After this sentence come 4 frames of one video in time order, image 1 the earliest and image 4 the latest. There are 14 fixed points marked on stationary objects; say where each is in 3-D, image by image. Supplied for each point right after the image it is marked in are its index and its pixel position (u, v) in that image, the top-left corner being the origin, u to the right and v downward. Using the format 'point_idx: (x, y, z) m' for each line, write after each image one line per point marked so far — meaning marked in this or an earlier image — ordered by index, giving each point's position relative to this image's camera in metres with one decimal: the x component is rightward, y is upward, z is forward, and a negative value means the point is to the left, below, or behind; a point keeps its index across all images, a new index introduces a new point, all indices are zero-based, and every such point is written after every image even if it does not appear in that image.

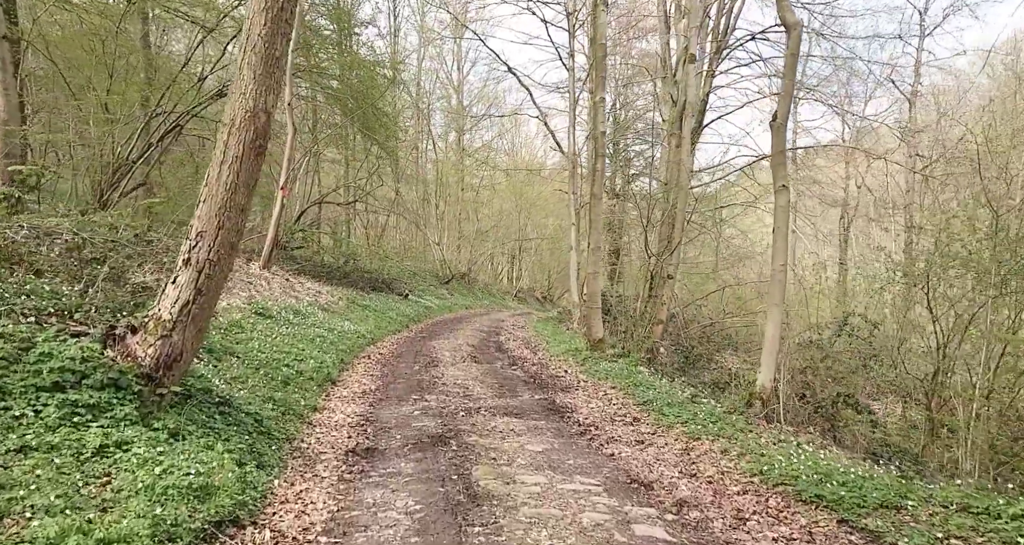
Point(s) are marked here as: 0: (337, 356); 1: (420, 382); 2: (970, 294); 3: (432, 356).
0: (-3.3, -1.6, +15.3) m
1: (-1.6, -1.9, +14.3) m
2: (+8.3, -0.4, +15.0) m
3: (-1.8, -1.9, +18.3) m
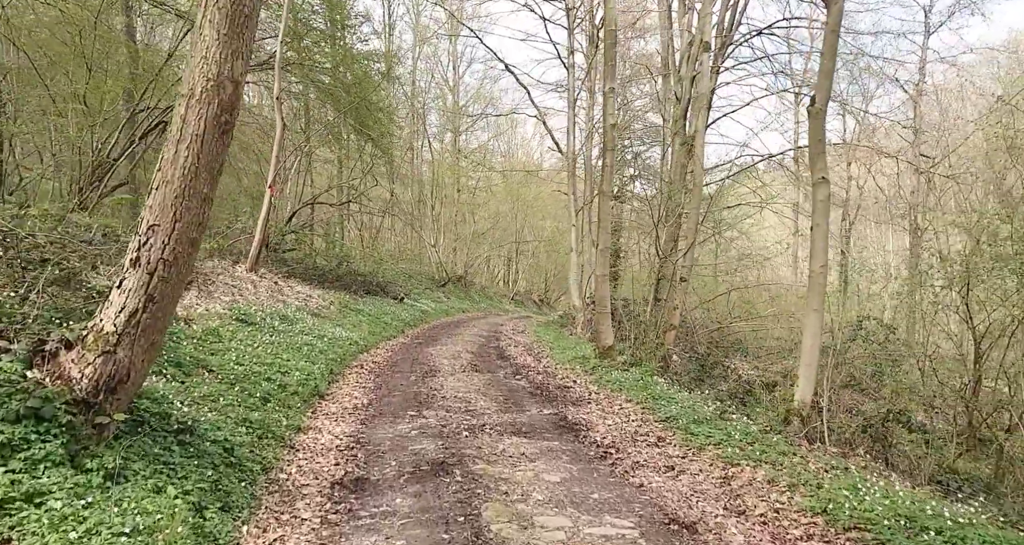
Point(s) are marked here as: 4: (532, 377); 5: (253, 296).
0: (-3.2, -1.6, +14.0) m
1: (-1.5, -1.9, +13.1) m
2: (+8.4, -0.4, +13.8) m
3: (-1.7, -1.9, +17.0) m
4: (+0.4, -2.0, +16.0) m
5: (-5.7, -0.5, +18.2) m
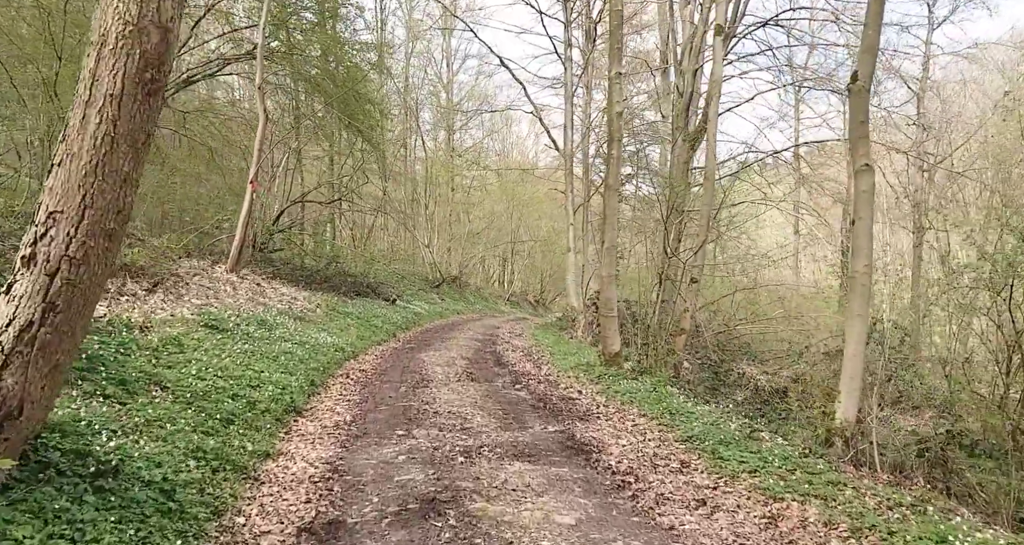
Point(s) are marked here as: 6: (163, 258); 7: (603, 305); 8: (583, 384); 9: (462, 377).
0: (-3.2, -1.6, +12.7) m
1: (-1.5, -2.0, +11.8) m
2: (+8.4, -0.4, +12.5) m
3: (-1.7, -1.9, +15.7) m
4: (+0.4, -2.0, +14.7) m
5: (-5.8, -0.6, +16.9) m
6: (-7.6, +0.3, +17.9) m
7: (+1.8, -0.6, +16.2) m
8: (+1.3, -2.0, +14.7) m
9: (-0.9, -2.0, +15.5) m
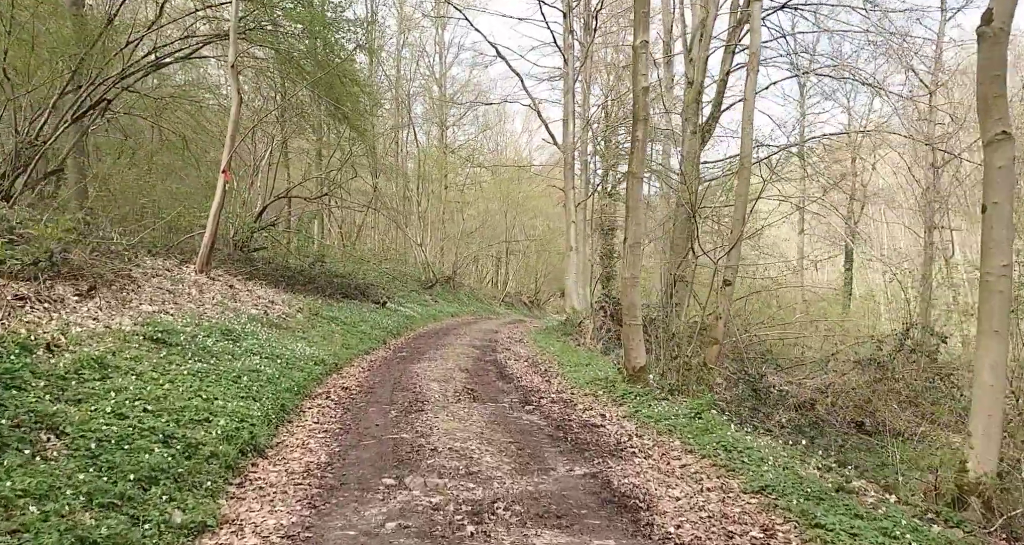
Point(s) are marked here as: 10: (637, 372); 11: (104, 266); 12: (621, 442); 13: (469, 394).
0: (-3.0, -1.6, +10.4) m
1: (-1.3, -2.0, +9.5) m
2: (+8.6, -0.4, +10.4) m
3: (-1.6, -1.9, +13.4) m
4: (+0.5, -2.1, +12.5) m
5: (-5.6, -0.6, +14.6) m
6: (-7.5, +0.3, +15.6) m
7: (+1.9, -0.7, +14.0) m
8: (+1.4, -2.0, +12.5) m
9: (-0.8, -2.0, +13.2) m
10: (+2.1, -1.7, +13.9) m
11: (-7.1, +0.1, +14.3) m
12: (+1.4, -2.1, +9.8) m
13: (-0.7, -2.0, +13.3) m
